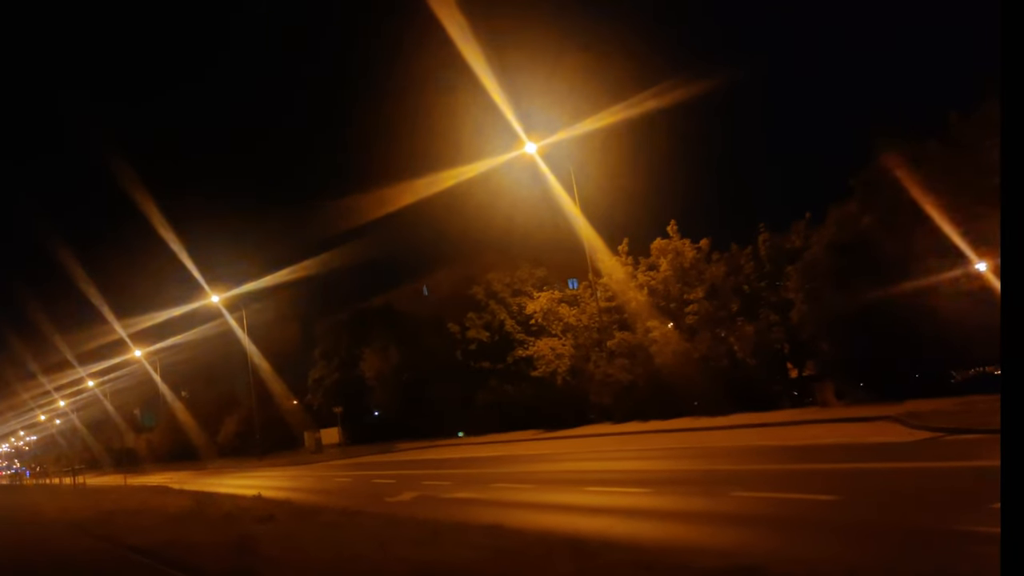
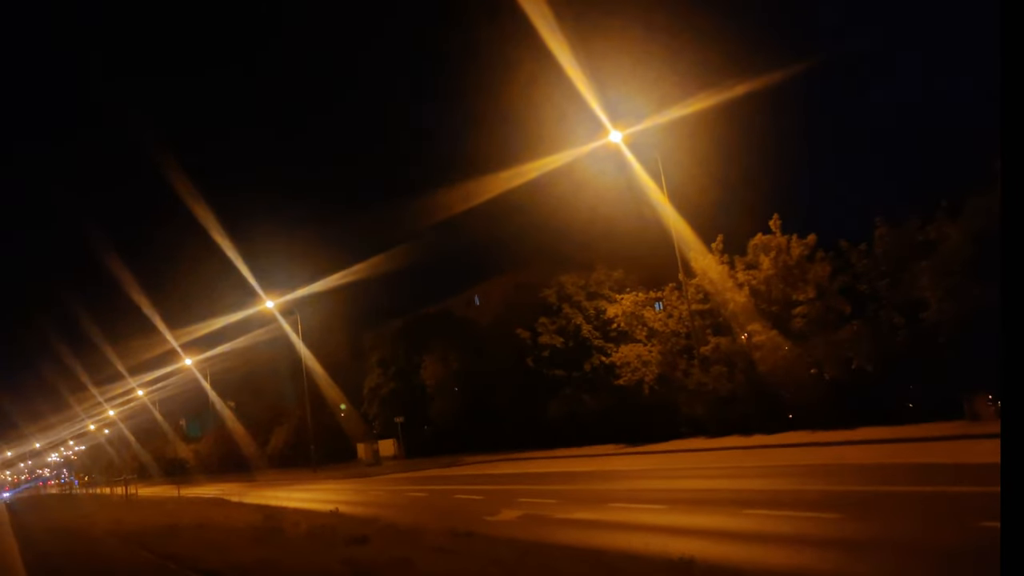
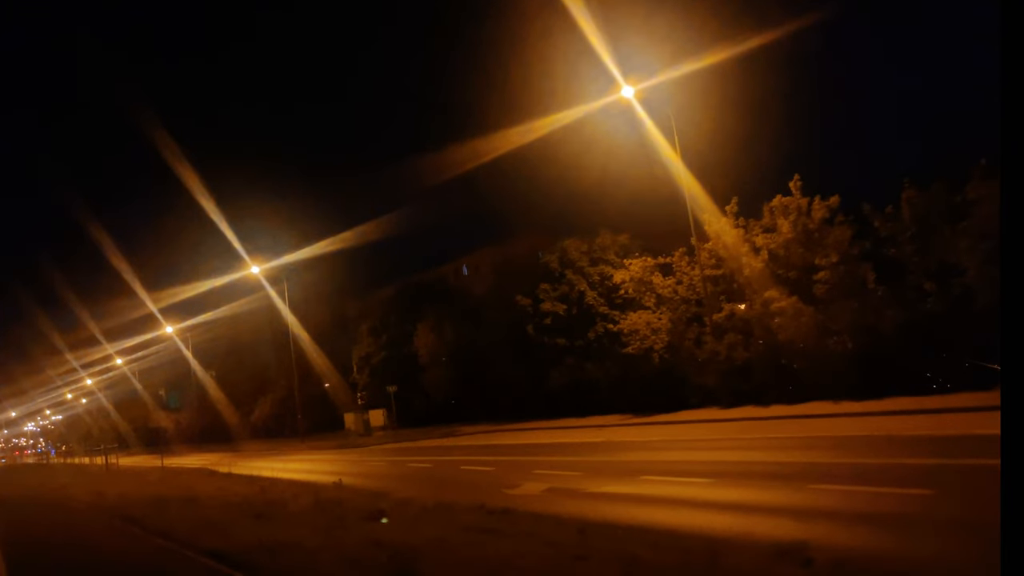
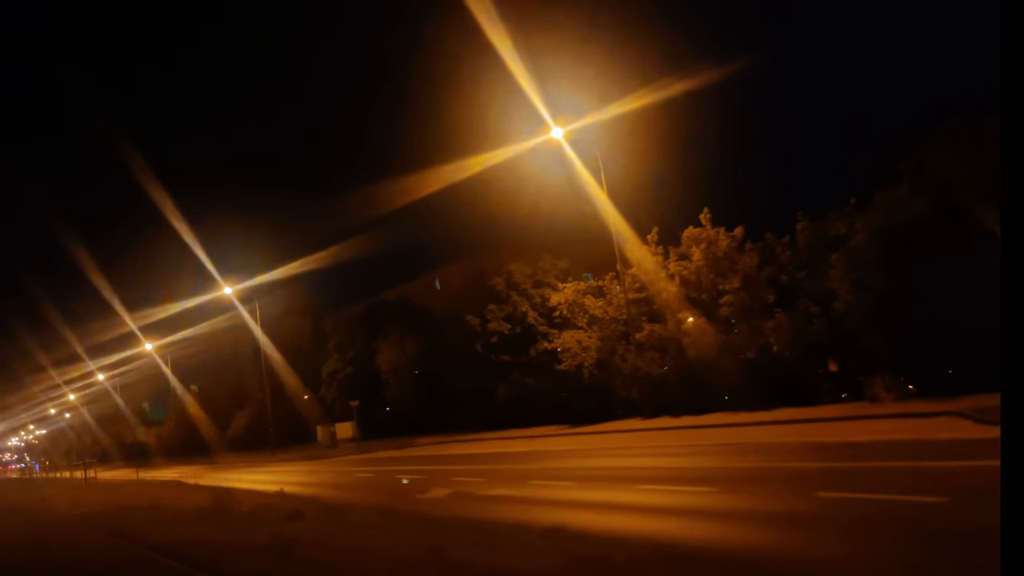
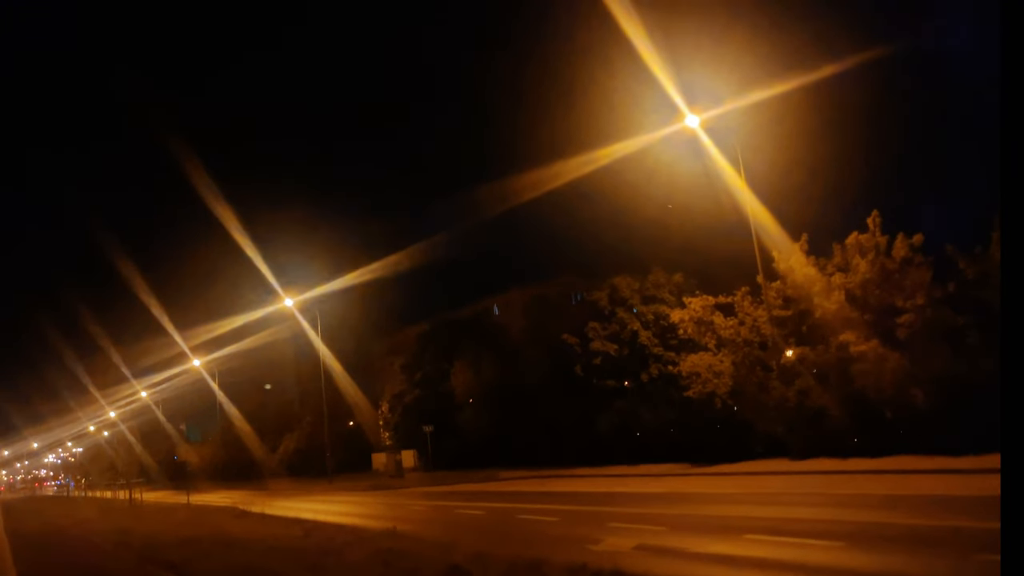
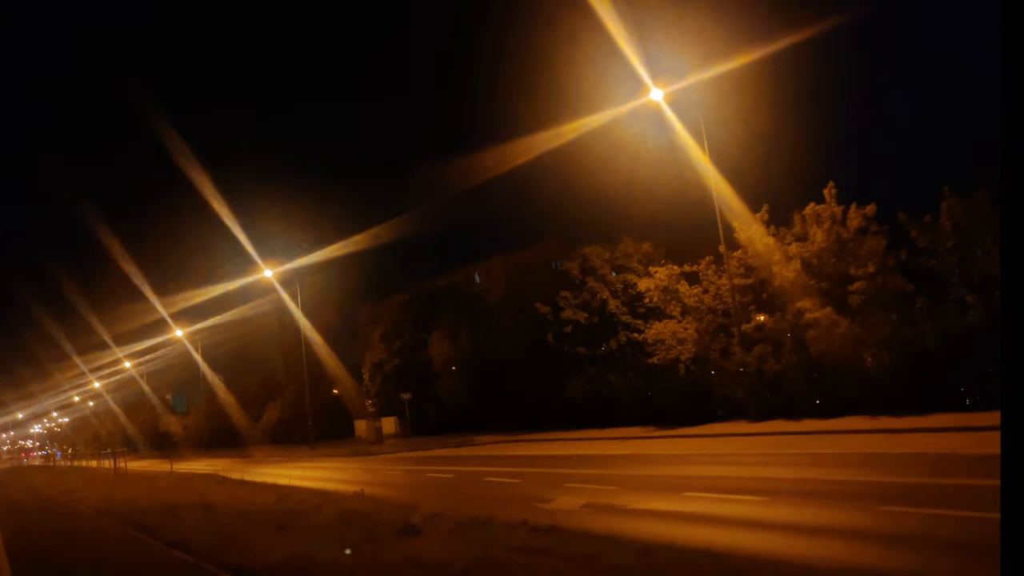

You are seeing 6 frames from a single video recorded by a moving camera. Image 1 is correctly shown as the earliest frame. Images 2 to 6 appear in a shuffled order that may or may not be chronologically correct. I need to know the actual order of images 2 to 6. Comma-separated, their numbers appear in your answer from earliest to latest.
4, 2, 3, 6, 5
